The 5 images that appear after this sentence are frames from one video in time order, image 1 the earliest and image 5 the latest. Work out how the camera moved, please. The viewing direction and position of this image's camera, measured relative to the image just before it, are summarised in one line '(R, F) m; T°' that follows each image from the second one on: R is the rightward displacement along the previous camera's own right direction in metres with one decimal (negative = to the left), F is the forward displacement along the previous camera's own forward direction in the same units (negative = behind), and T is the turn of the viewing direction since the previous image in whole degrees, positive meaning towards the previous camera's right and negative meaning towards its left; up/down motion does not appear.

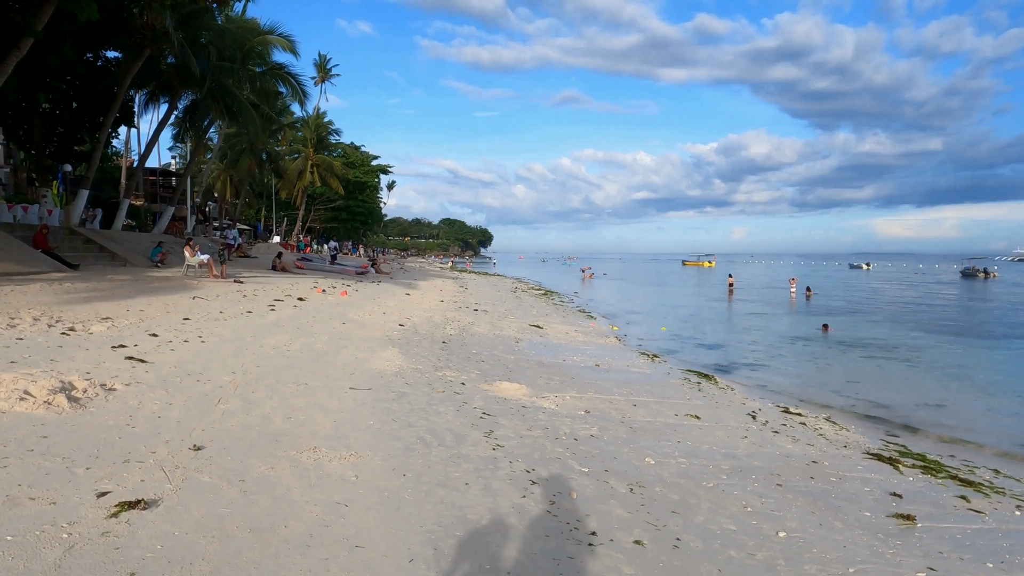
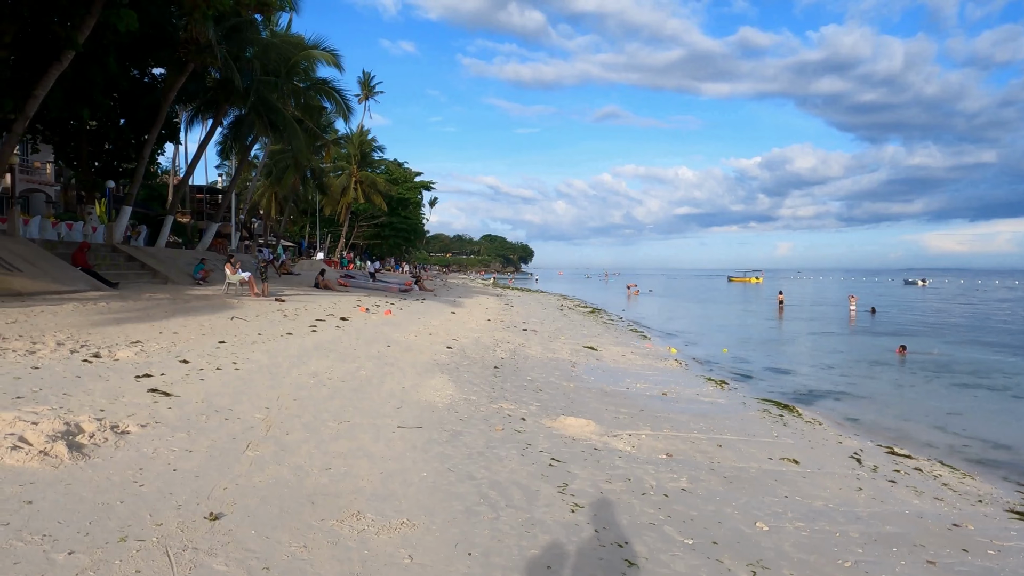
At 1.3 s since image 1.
(-0.2, +0.9) m; -3°
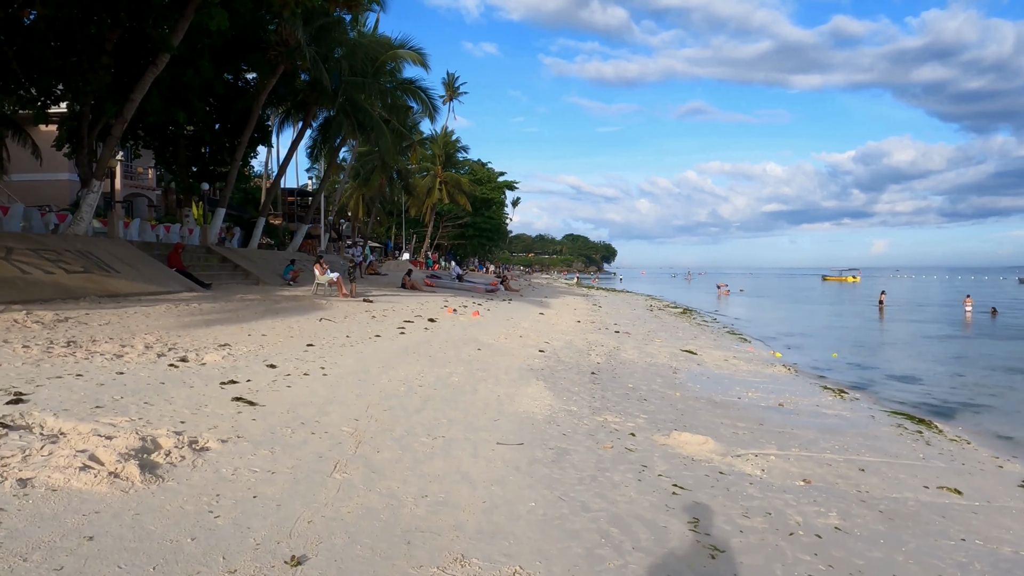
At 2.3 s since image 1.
(-0.2, +0.7) m; -6°
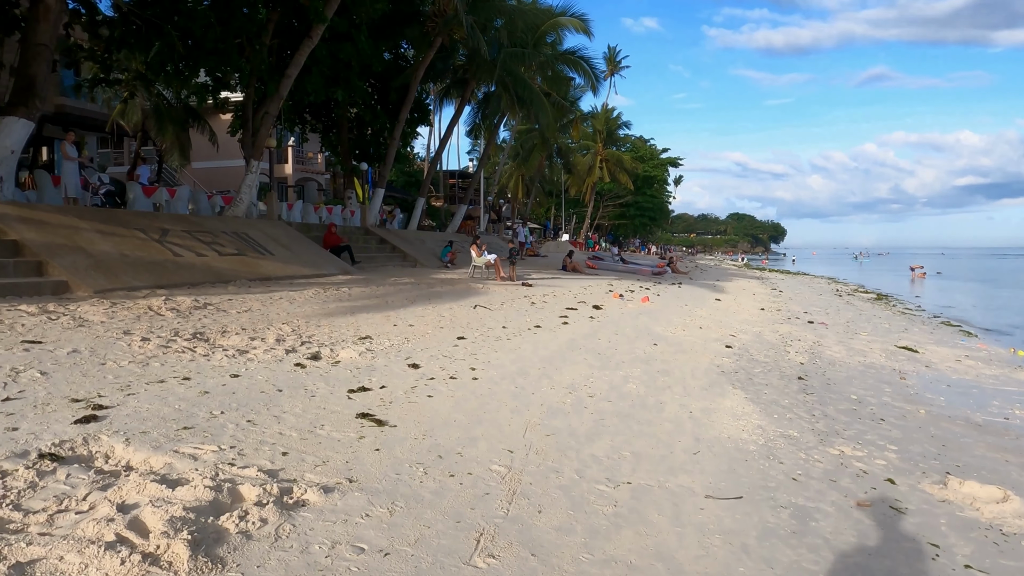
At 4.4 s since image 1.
(-0.3, +1.6) m; -12°
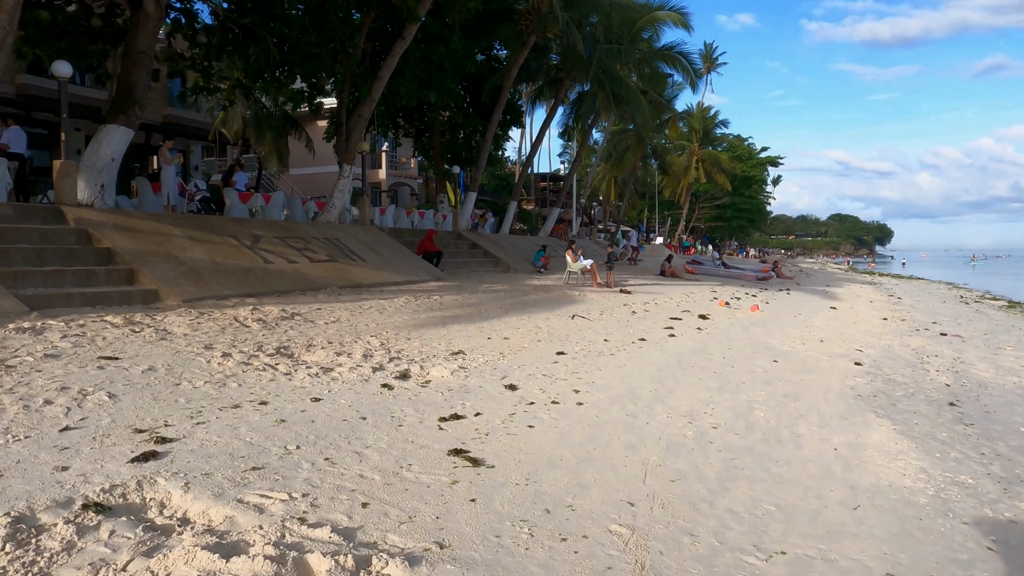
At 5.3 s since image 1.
(-0.1, +0.7) m; -7°
